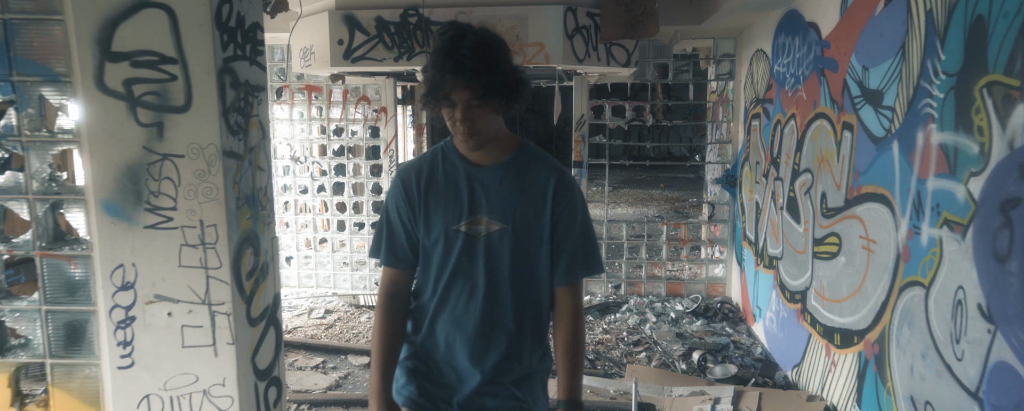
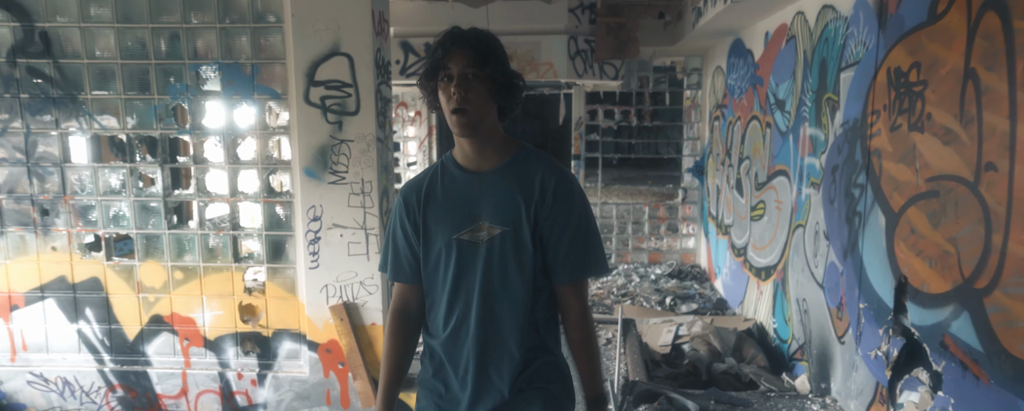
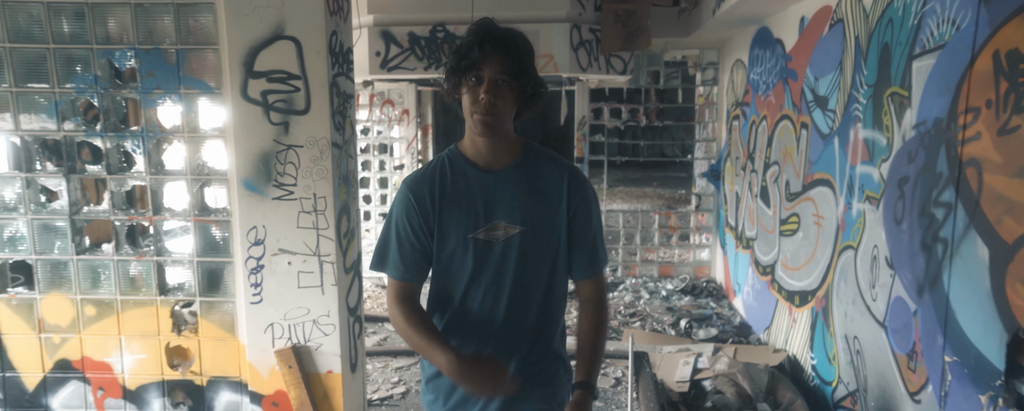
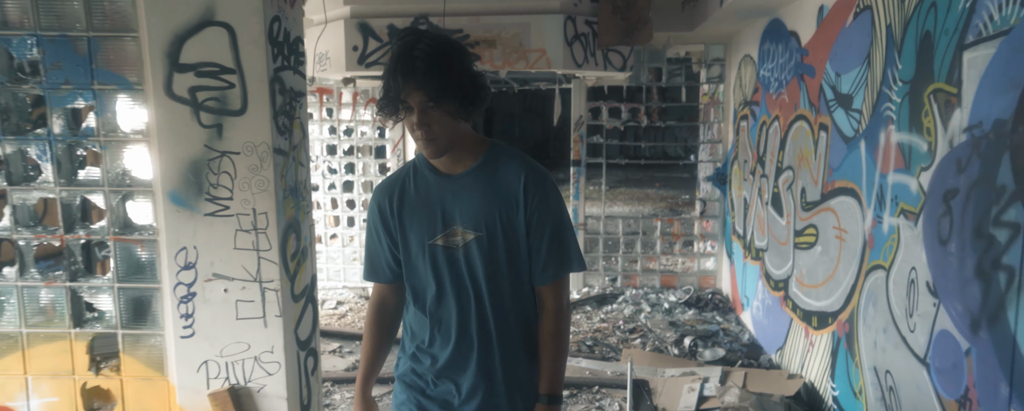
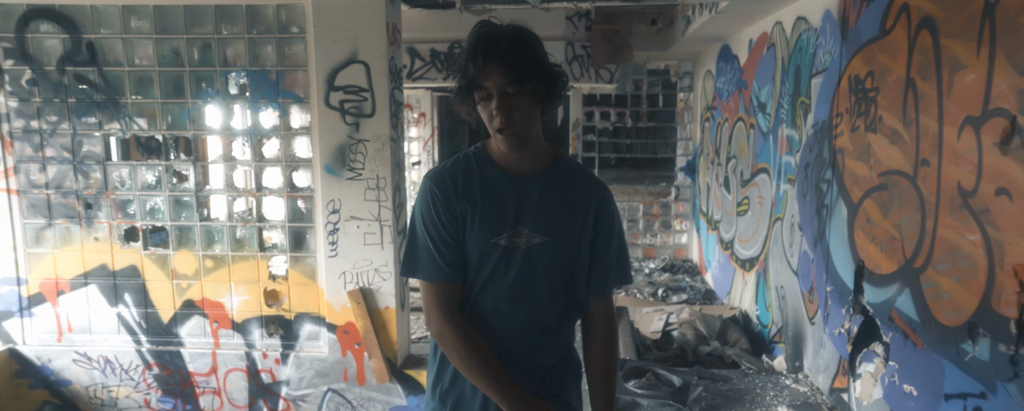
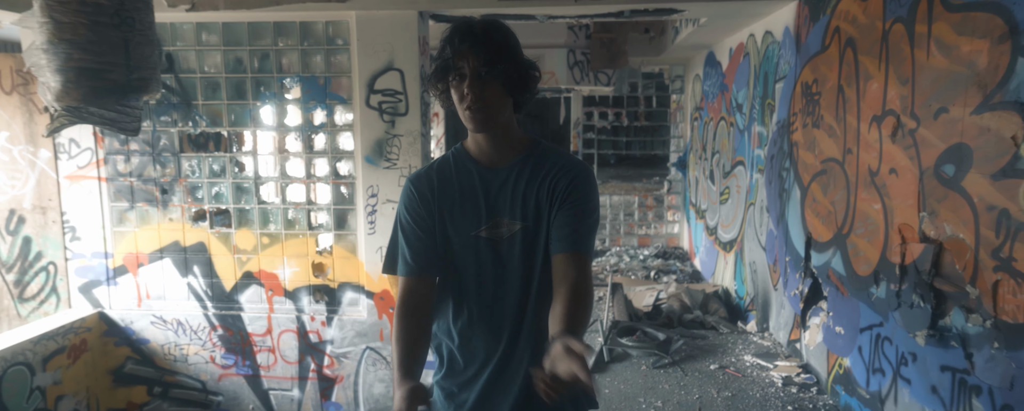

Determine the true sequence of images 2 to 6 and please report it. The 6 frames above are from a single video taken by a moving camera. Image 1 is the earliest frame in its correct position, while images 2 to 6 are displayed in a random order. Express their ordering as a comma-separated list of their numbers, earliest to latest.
4, 3, 2, 5, 6
